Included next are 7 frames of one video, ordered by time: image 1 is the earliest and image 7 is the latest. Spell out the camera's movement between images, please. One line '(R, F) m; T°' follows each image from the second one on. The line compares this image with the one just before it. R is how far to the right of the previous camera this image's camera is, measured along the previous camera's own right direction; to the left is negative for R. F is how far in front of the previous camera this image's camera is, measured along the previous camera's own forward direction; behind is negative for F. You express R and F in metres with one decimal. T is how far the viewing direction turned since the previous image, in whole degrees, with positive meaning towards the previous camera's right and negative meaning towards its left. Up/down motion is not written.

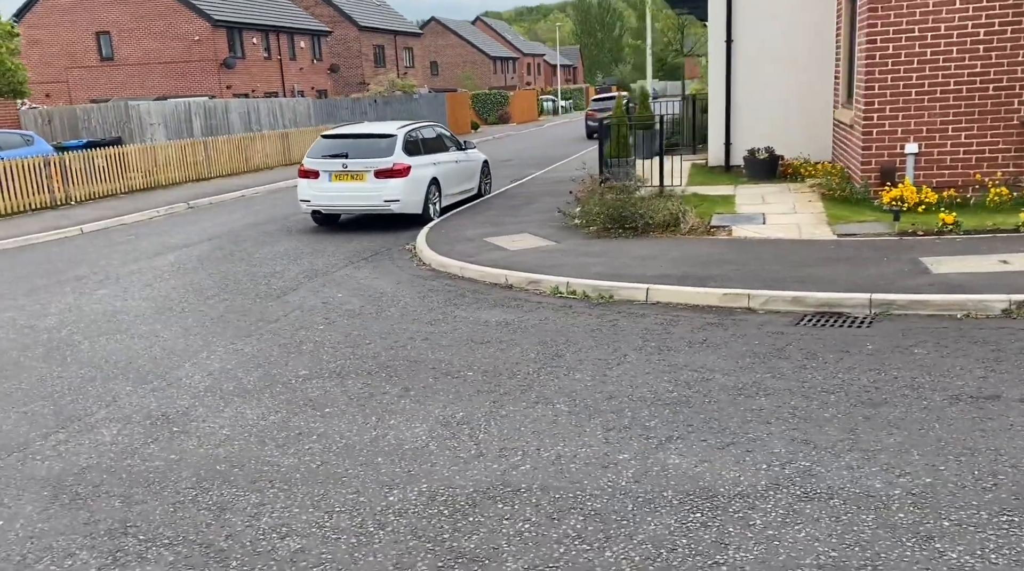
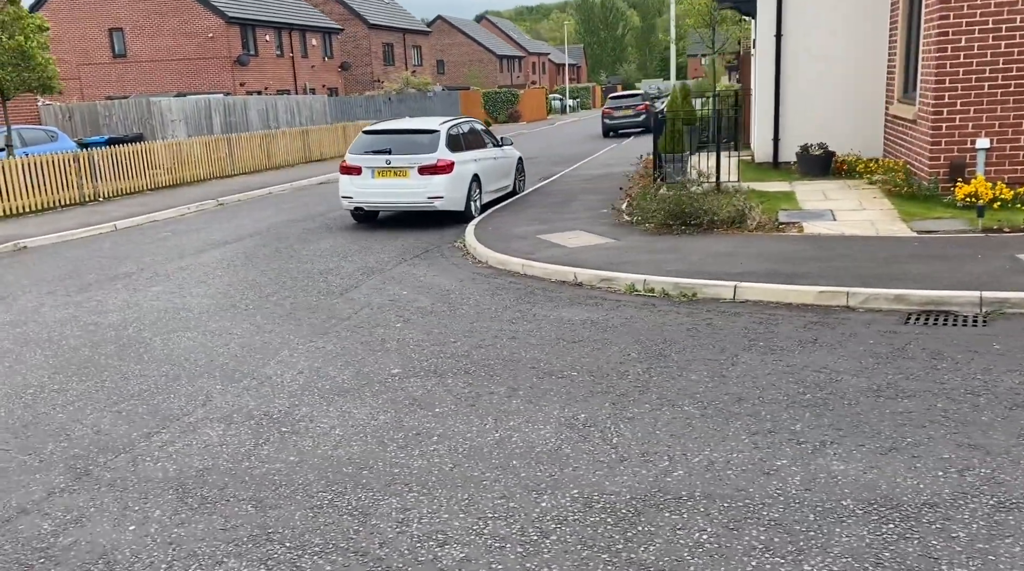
(-0.6, +0.2) m; 0°
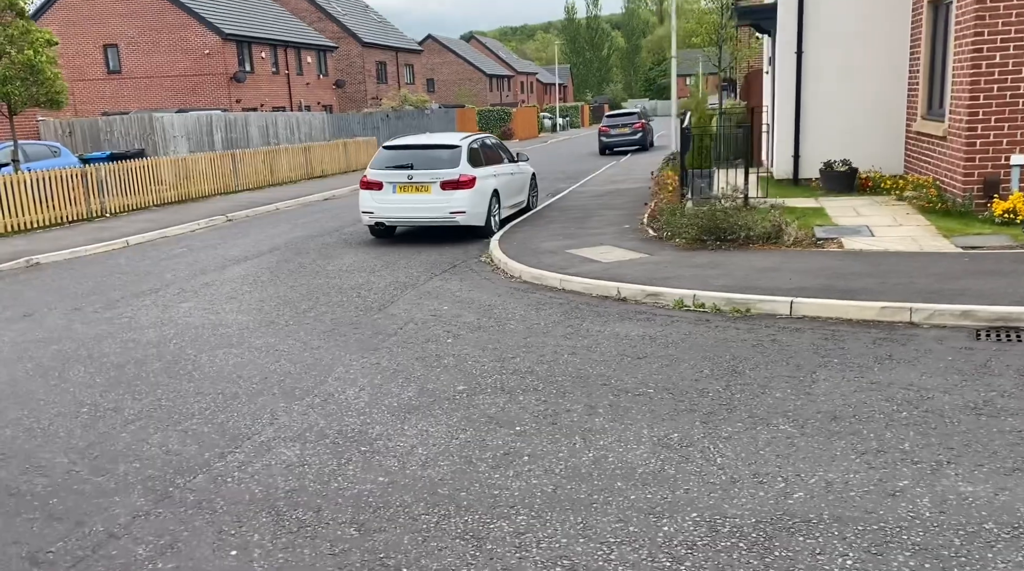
(-0.5, +0.1) m; +1°
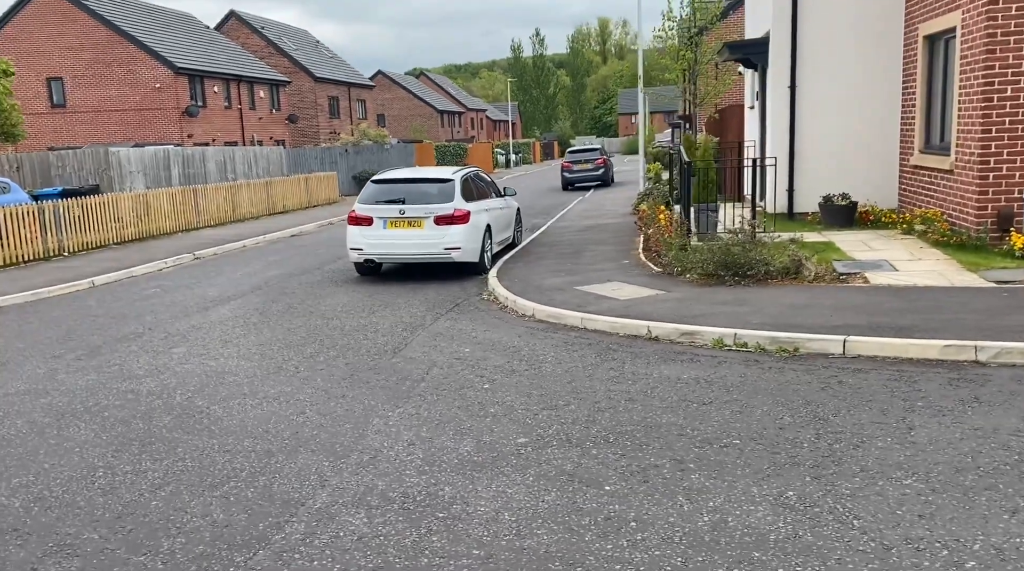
(-0.7, +0.5) m; +3°
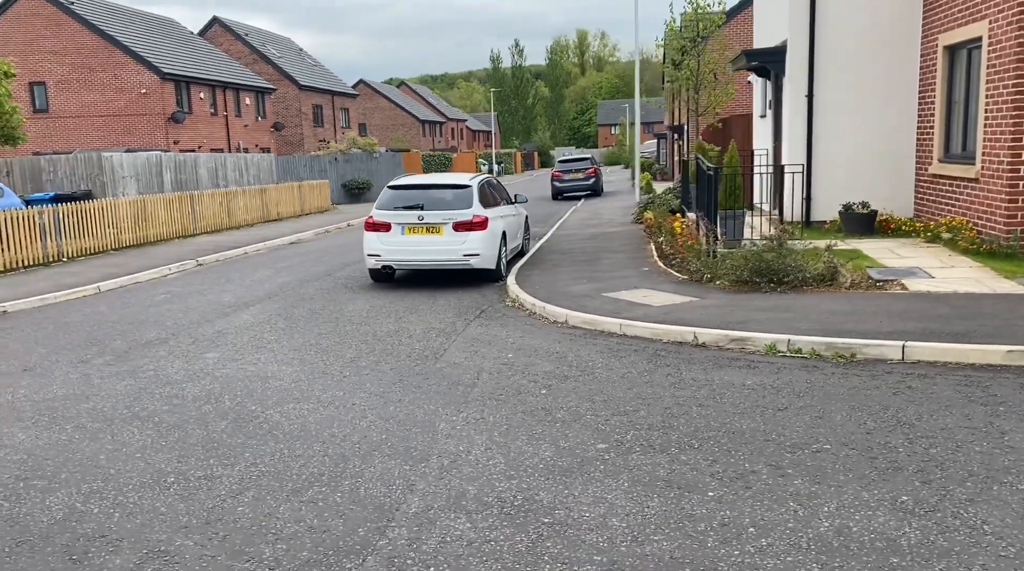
(-0.6, +0.1) m; +1°
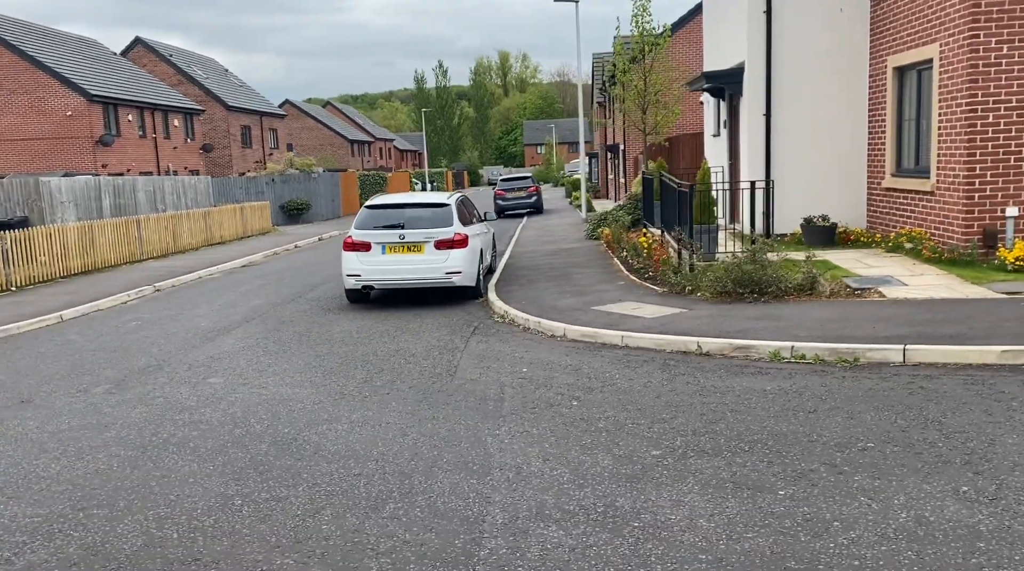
(-0.7, -0.1) m; +5°
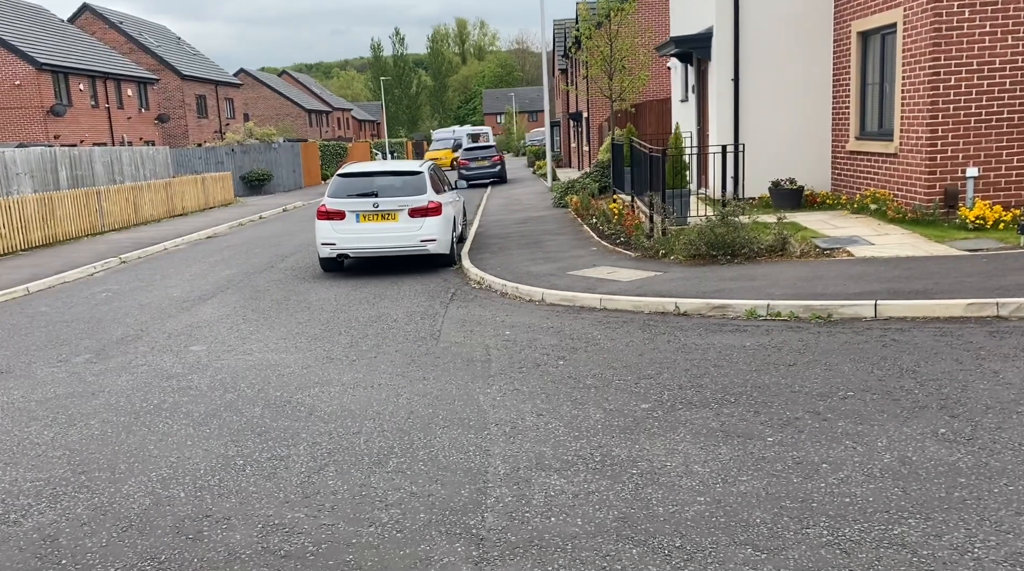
(-0.2, -0.1) m; +3°
